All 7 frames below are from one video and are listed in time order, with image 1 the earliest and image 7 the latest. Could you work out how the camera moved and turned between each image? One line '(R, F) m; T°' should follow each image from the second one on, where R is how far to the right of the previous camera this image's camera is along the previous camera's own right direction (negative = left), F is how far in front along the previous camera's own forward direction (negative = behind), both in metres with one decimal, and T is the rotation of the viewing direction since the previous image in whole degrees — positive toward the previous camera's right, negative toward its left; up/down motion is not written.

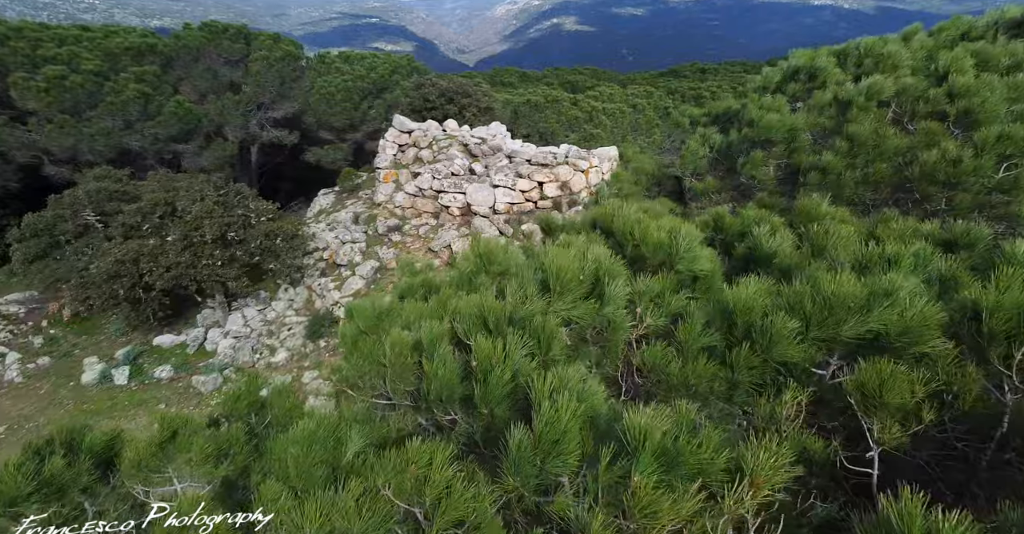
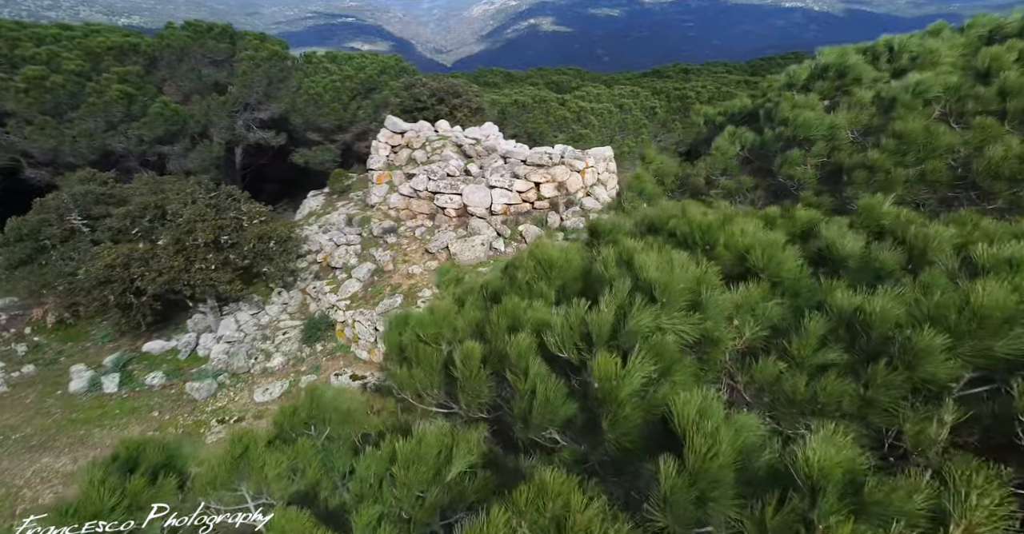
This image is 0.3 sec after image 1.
(-0.2, +0.1) m; +1°
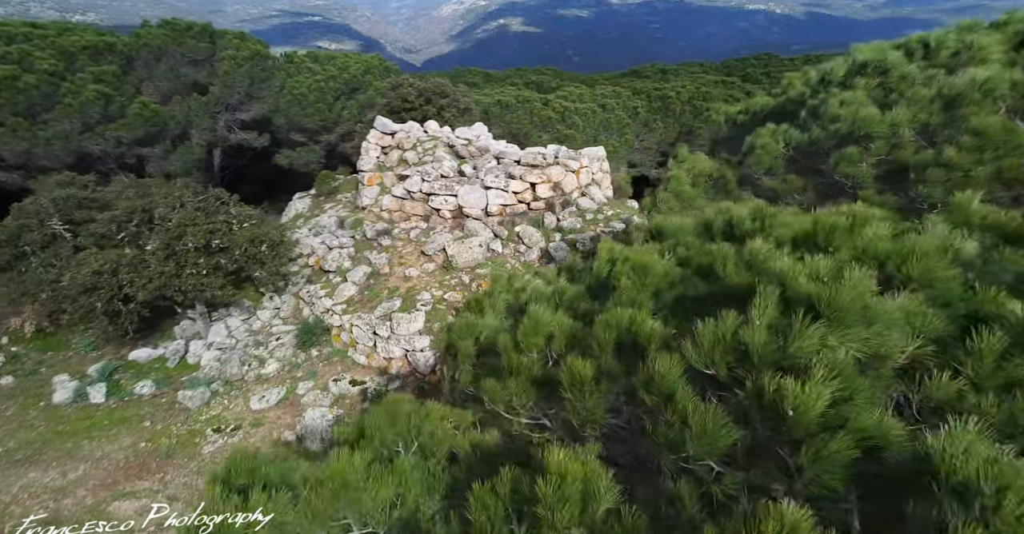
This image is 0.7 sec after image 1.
(-0.3, +0.1) m; +2°
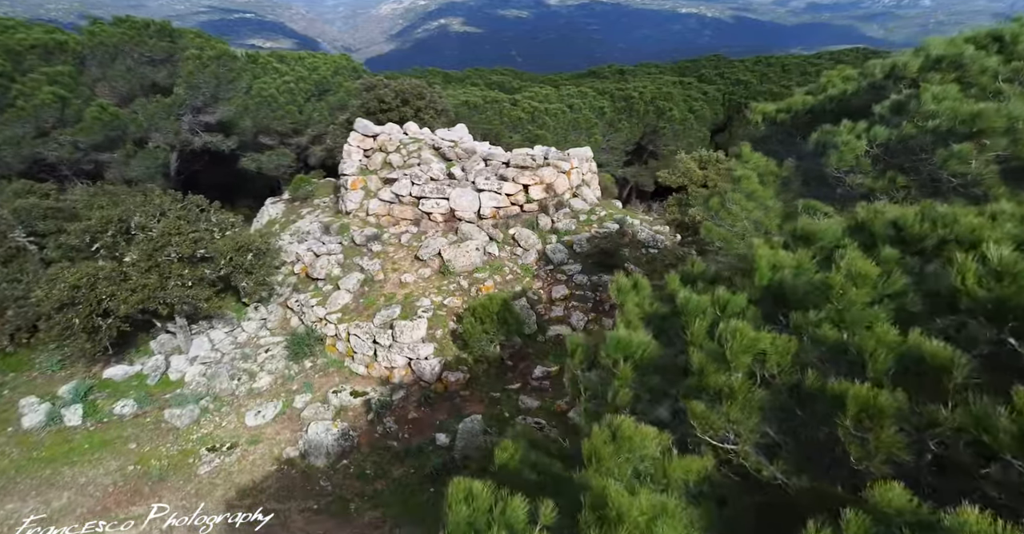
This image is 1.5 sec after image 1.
(-0.7, +0.2) m; +4°
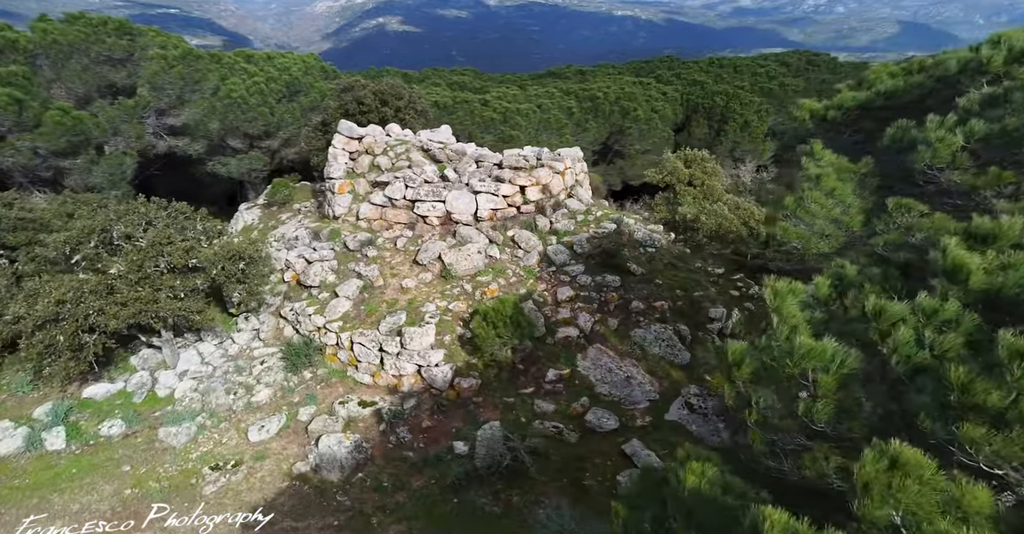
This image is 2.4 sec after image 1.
(-0.8, +0.2) m; +4°
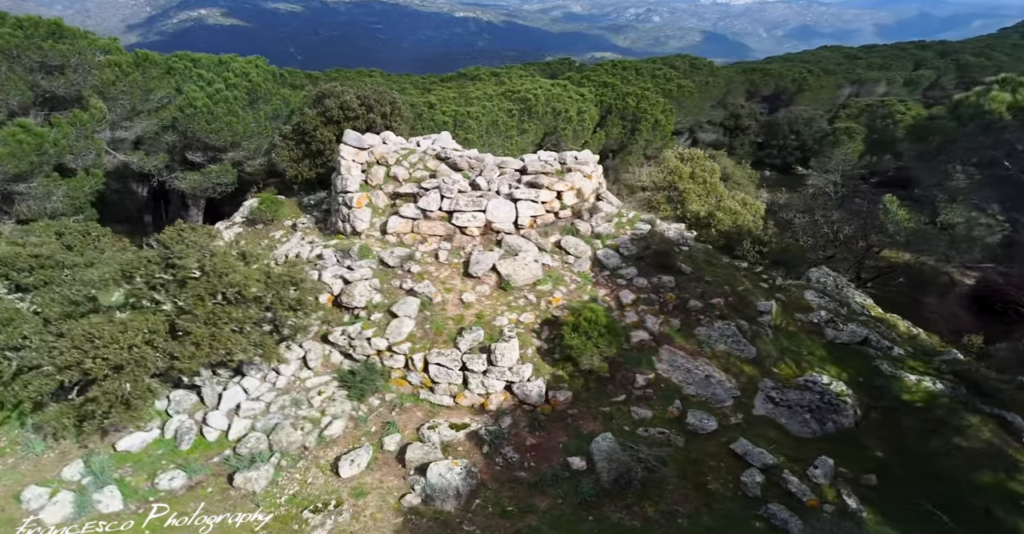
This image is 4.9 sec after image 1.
(-2.6, +0.3) m; +7°
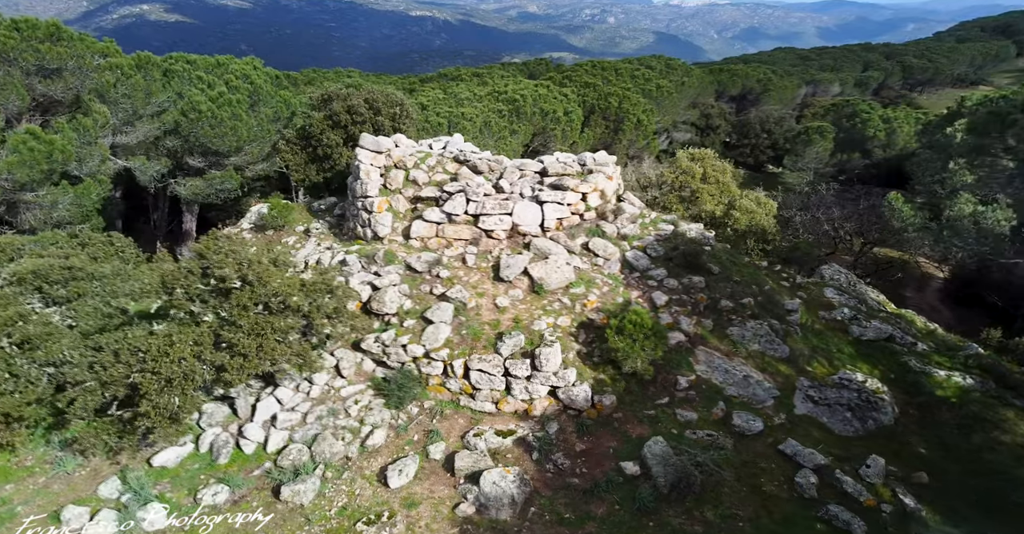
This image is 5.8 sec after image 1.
(-0.9, +0.1) m; +1°
